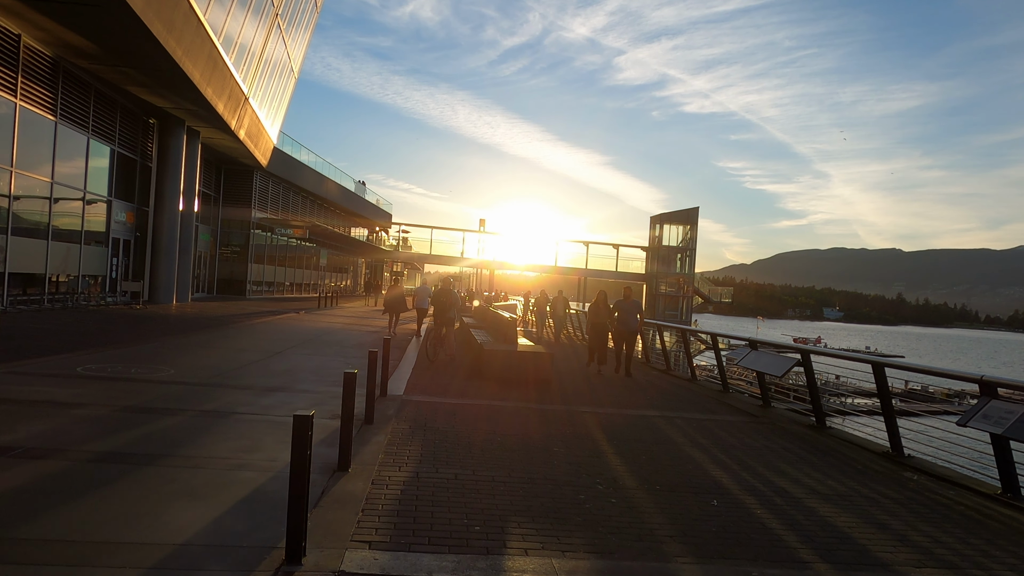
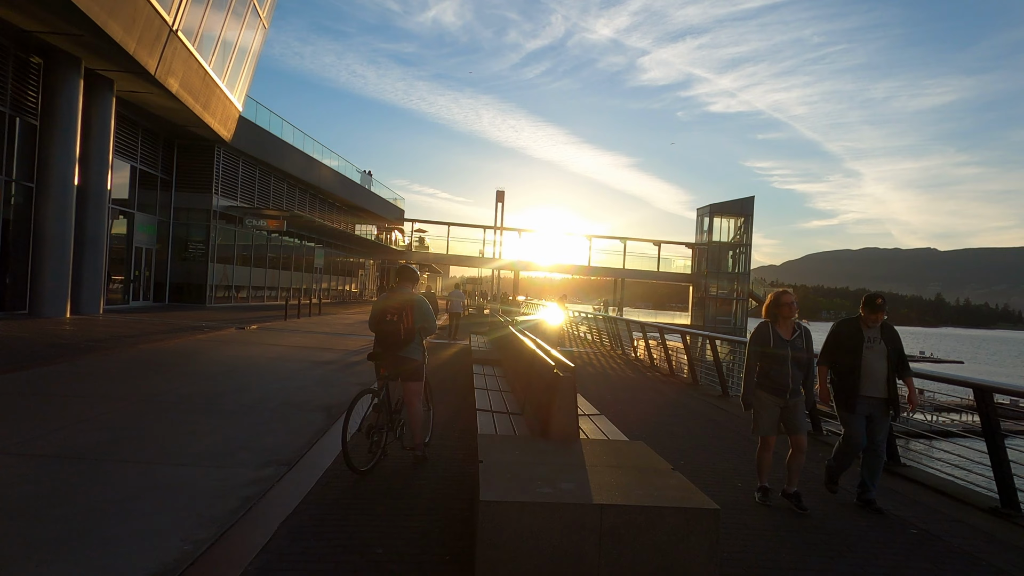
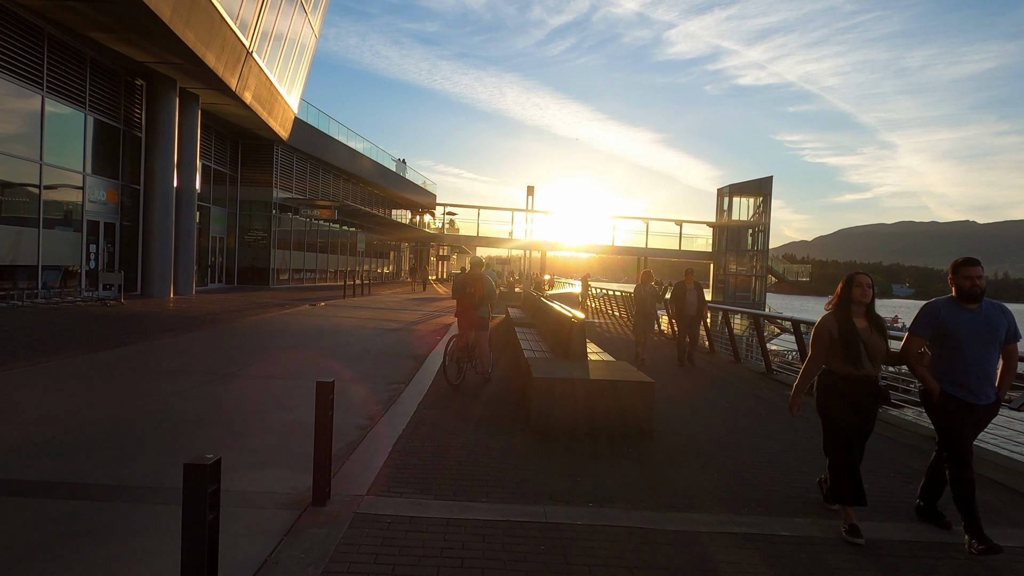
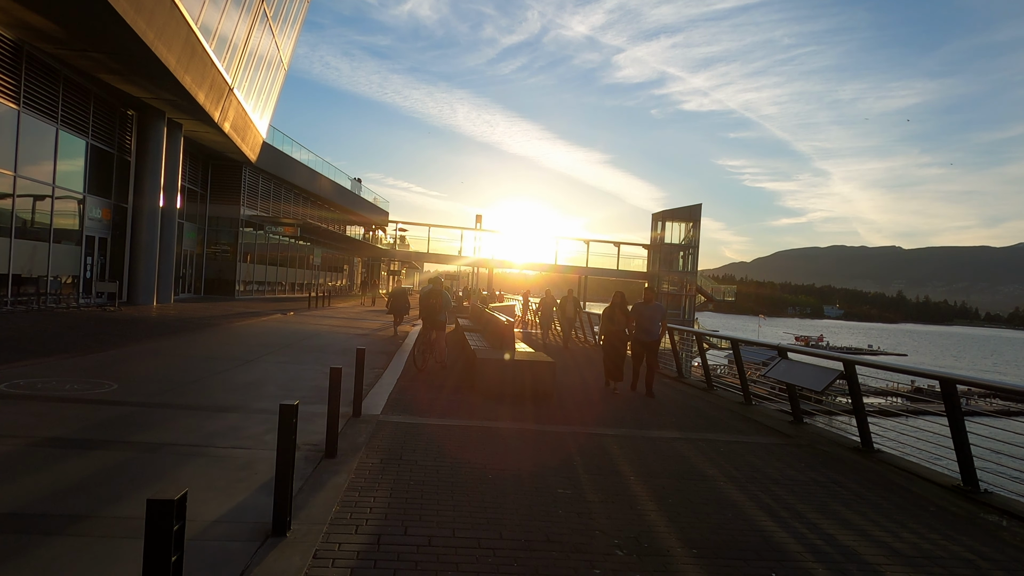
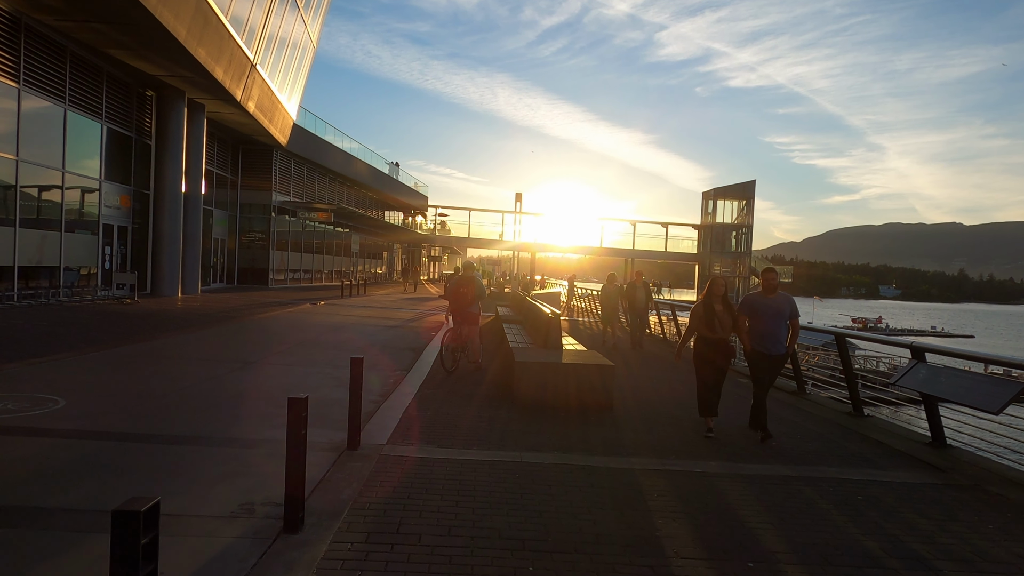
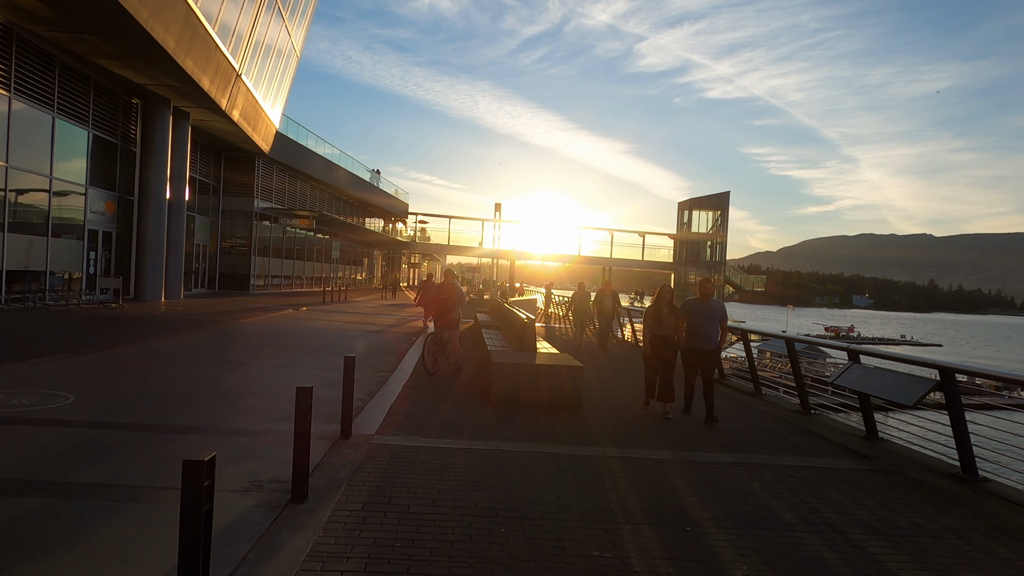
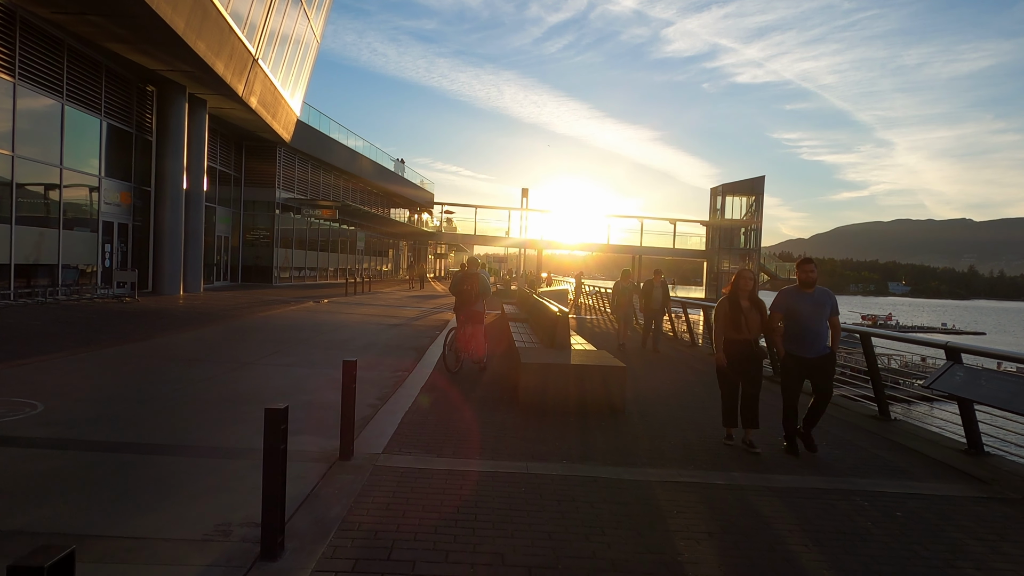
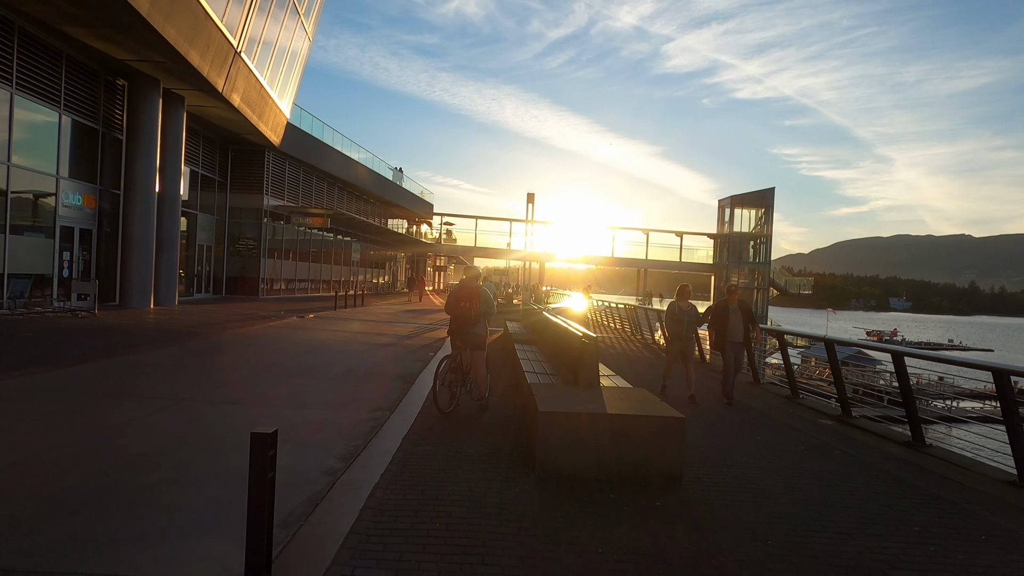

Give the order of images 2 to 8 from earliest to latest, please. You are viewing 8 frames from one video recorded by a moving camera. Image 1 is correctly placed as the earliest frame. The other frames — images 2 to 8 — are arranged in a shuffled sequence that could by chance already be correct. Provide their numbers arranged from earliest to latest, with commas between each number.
4, 6, 5, 7, 3, 8, 2
